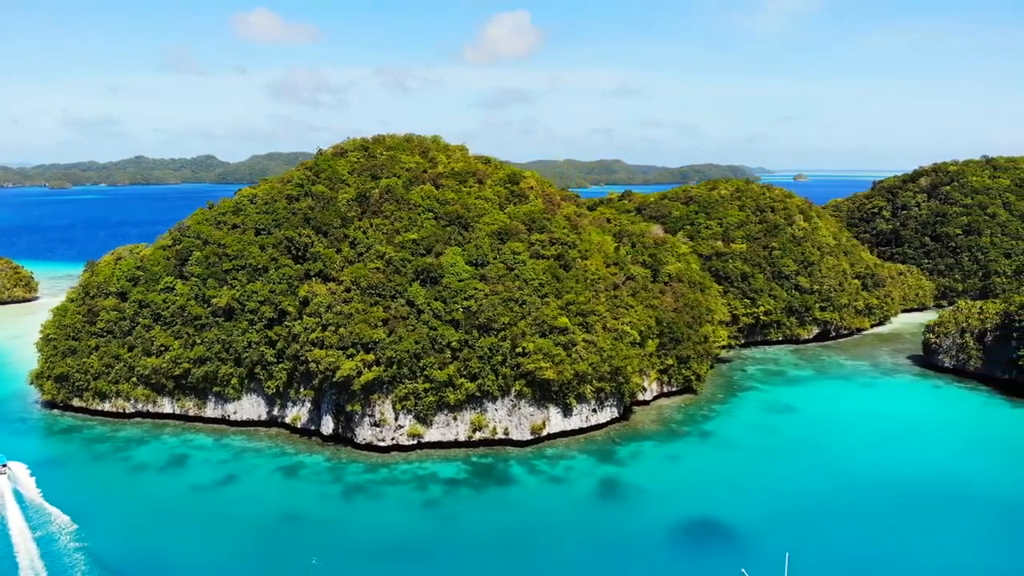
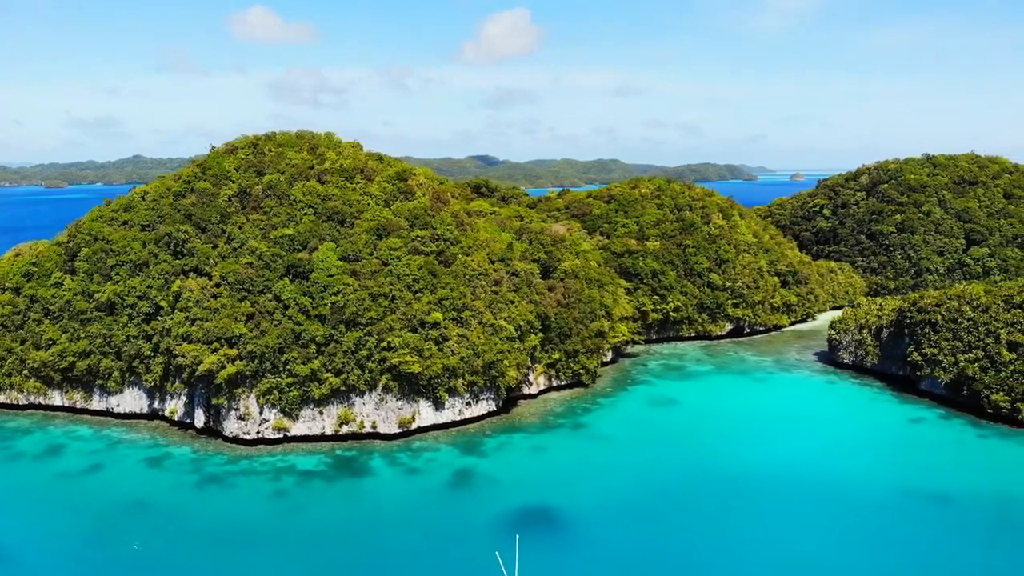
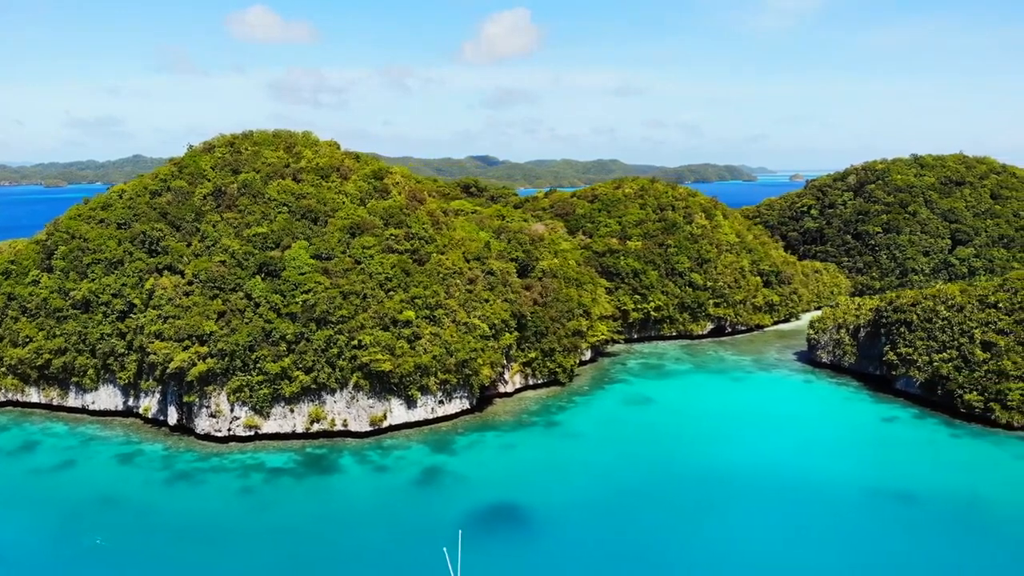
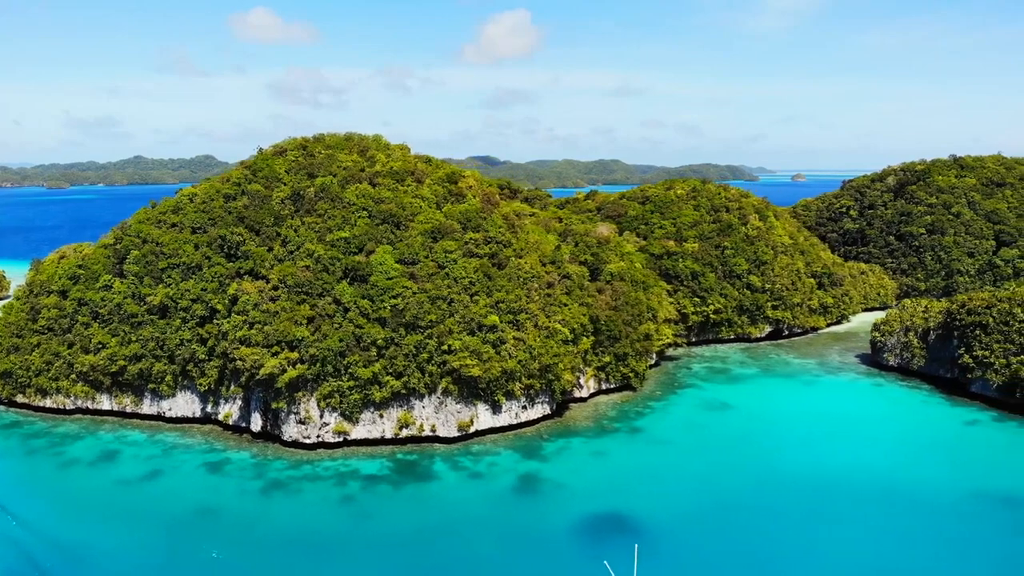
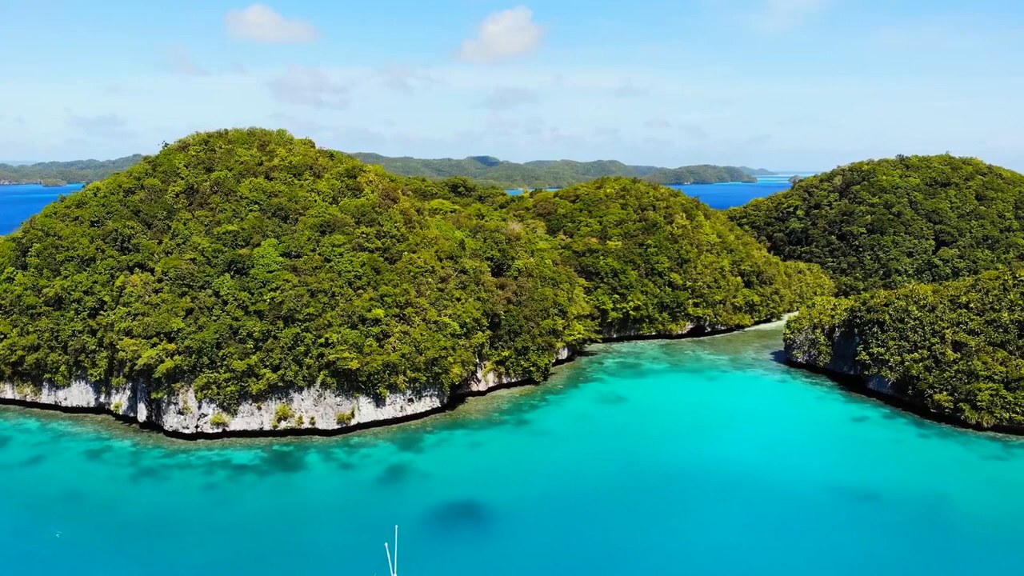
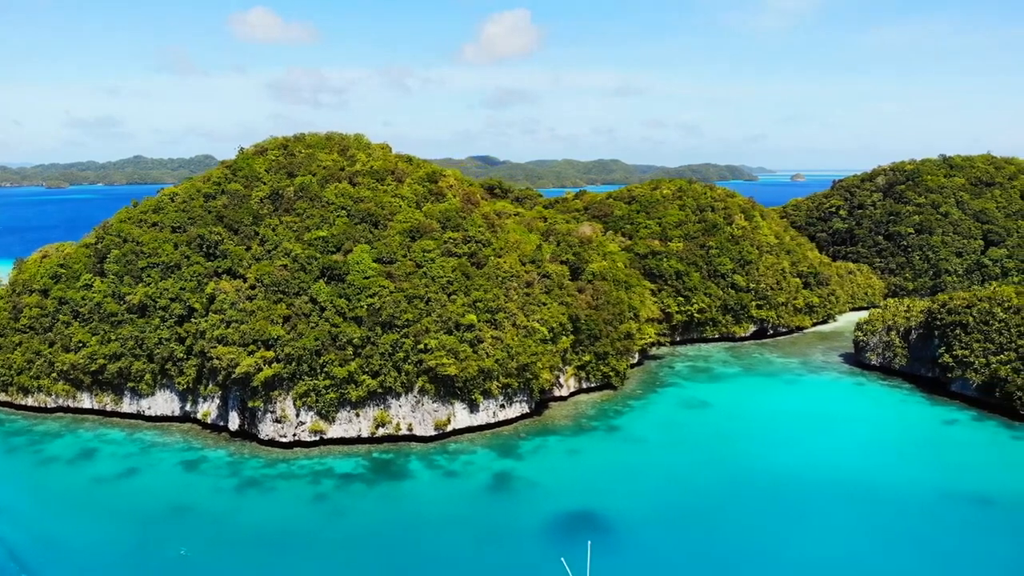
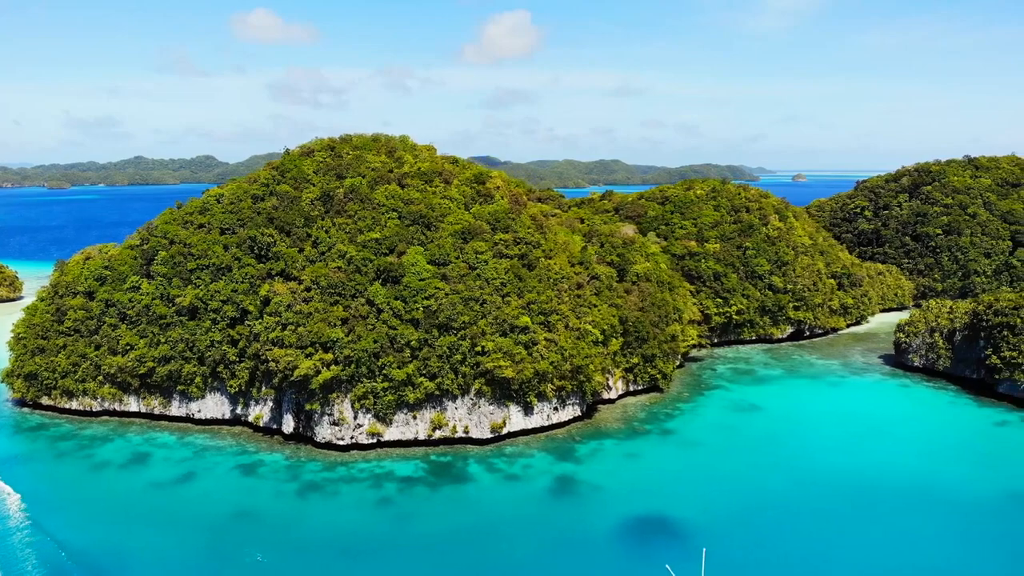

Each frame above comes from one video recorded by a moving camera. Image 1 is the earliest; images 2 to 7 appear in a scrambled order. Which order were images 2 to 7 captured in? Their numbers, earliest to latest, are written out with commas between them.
7, 4, 6, 2, 3, 5
